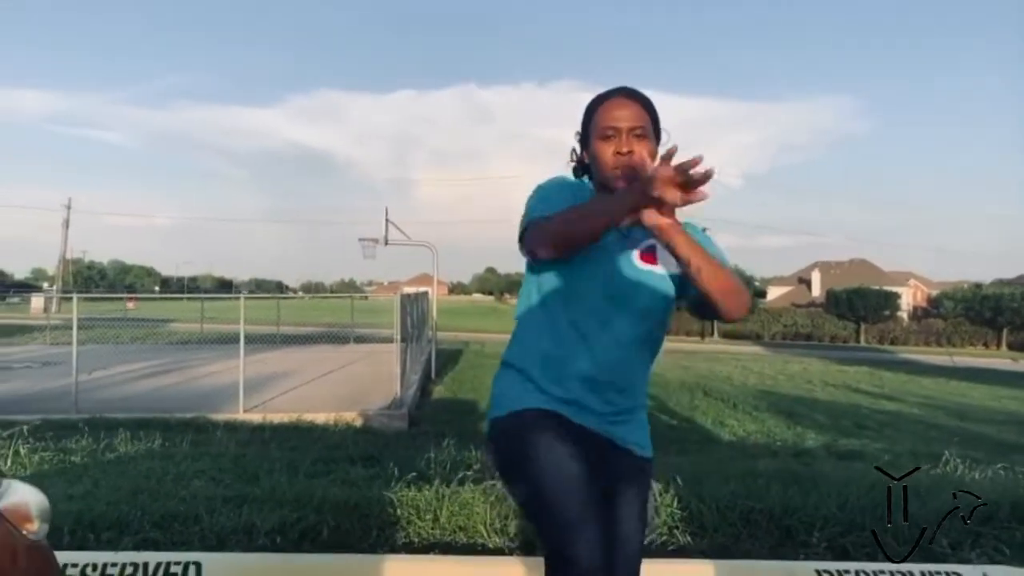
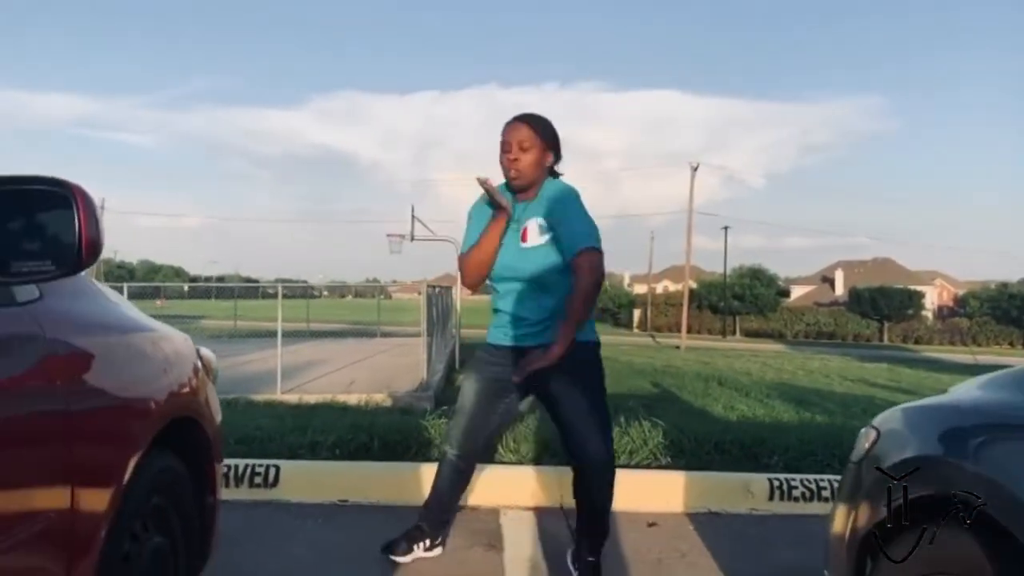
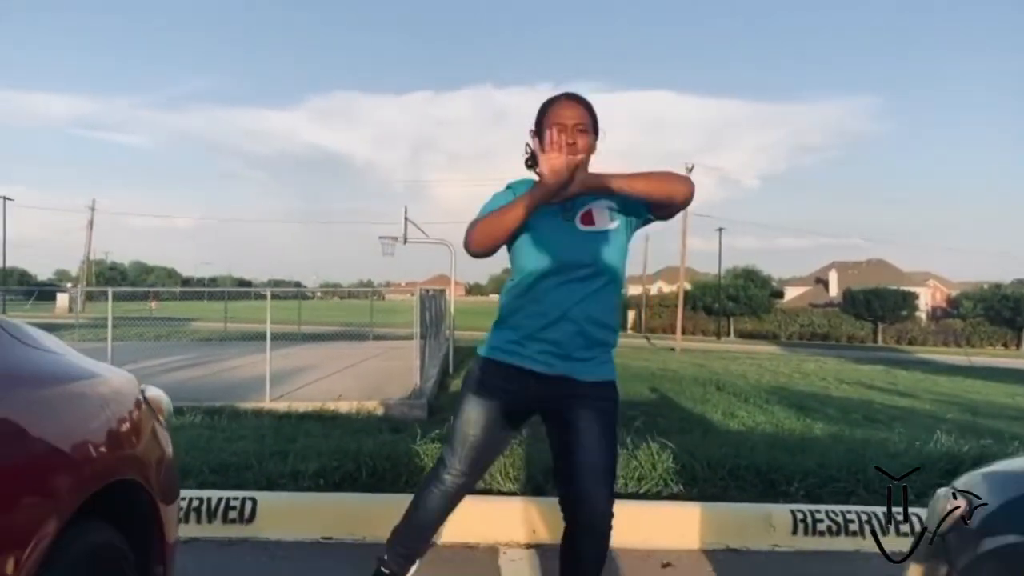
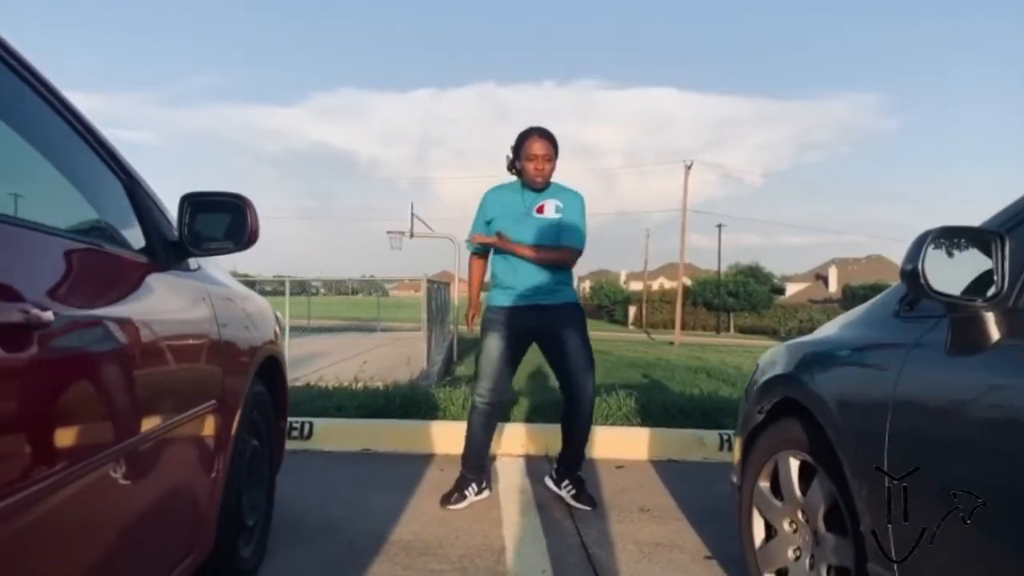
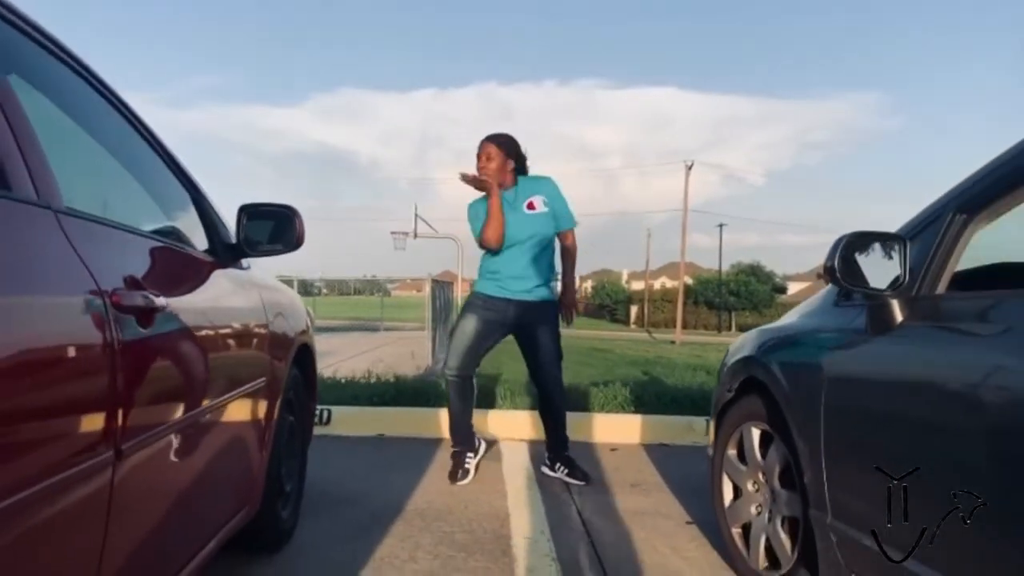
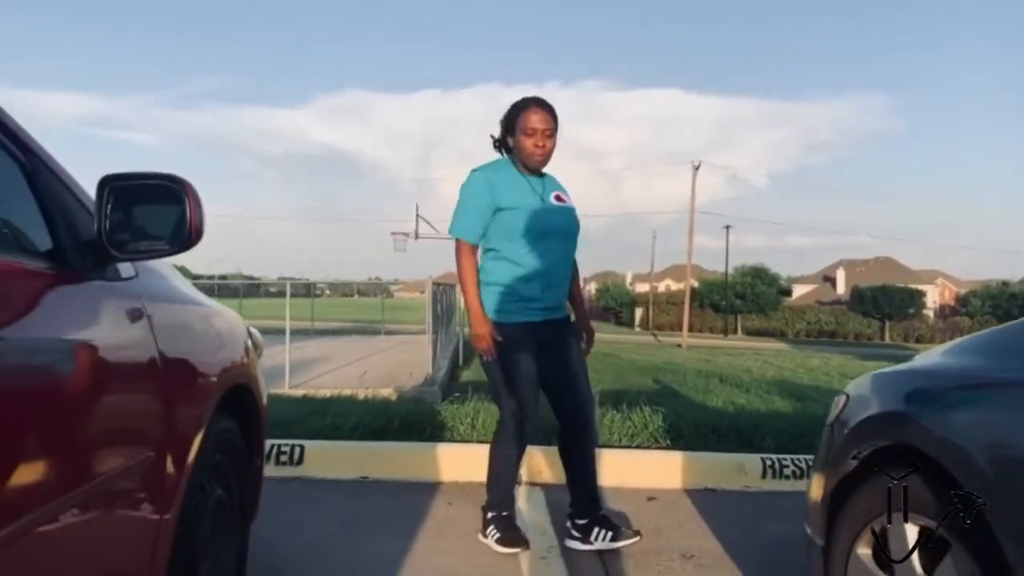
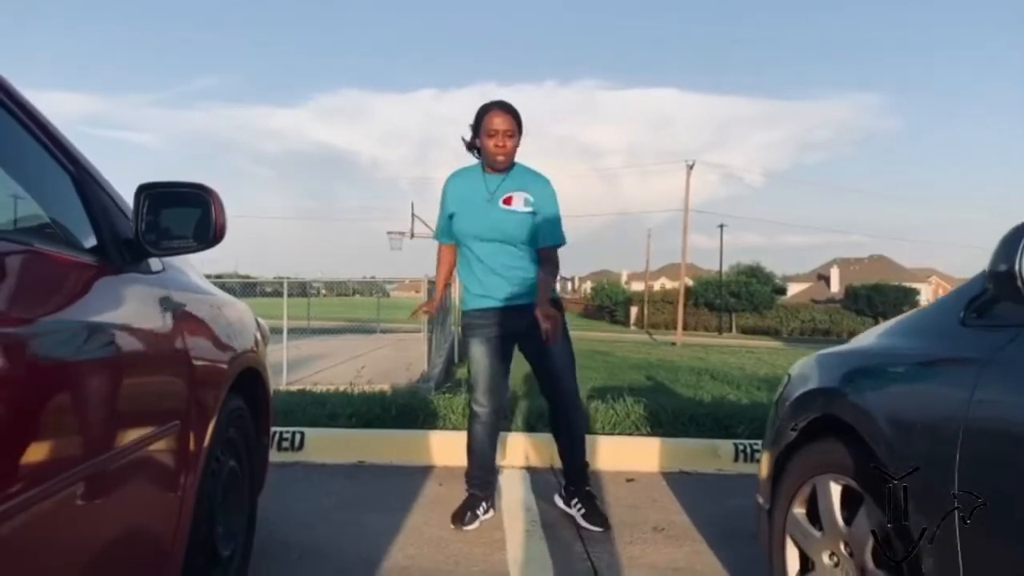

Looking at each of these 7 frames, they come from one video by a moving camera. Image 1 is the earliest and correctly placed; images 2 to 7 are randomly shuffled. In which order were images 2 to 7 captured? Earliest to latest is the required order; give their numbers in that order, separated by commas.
3, 2, 6, 7, 4, 5
